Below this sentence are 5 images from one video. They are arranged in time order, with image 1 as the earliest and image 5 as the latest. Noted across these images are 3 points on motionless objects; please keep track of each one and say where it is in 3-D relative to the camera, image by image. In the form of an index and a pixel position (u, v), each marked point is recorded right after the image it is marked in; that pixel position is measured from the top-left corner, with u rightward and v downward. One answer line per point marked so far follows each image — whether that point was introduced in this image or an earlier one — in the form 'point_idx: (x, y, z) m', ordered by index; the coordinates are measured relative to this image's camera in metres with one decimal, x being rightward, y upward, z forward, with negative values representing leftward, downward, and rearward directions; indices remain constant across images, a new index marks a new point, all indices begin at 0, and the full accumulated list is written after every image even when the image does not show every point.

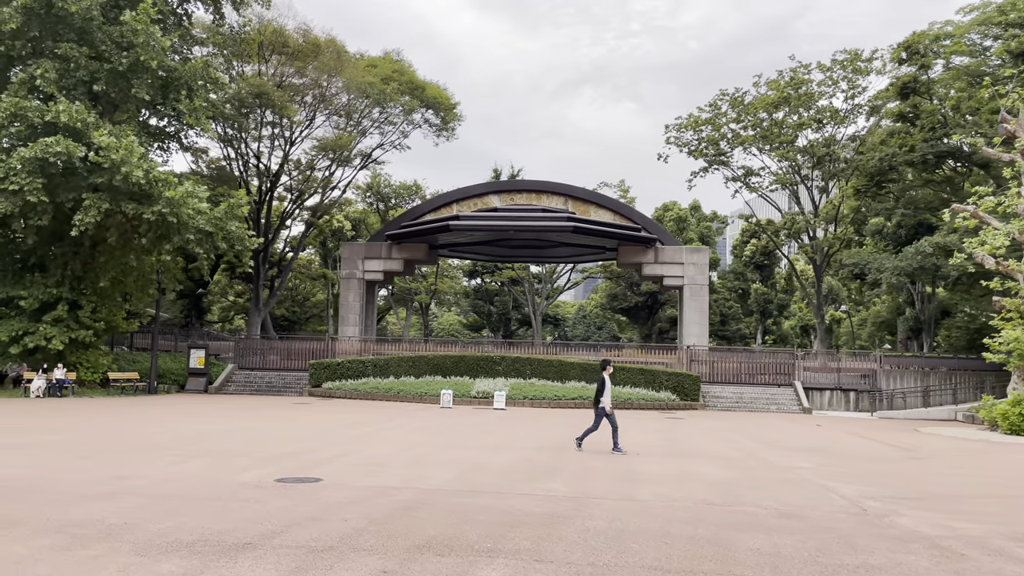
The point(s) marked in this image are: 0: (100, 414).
0: (-8.5, -2.5, +16.8) m
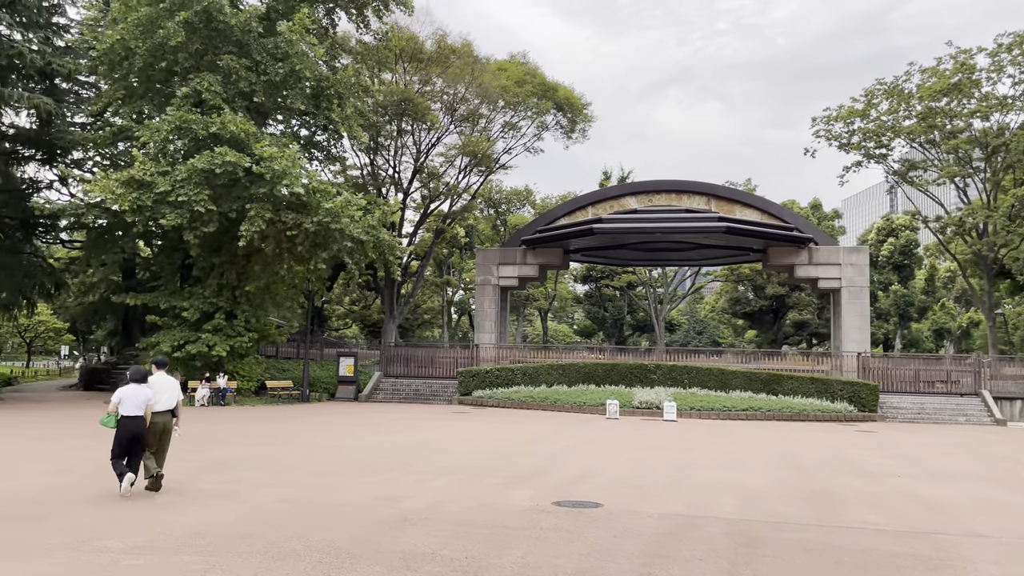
0: (-4.7, -2.7, +16.7) m
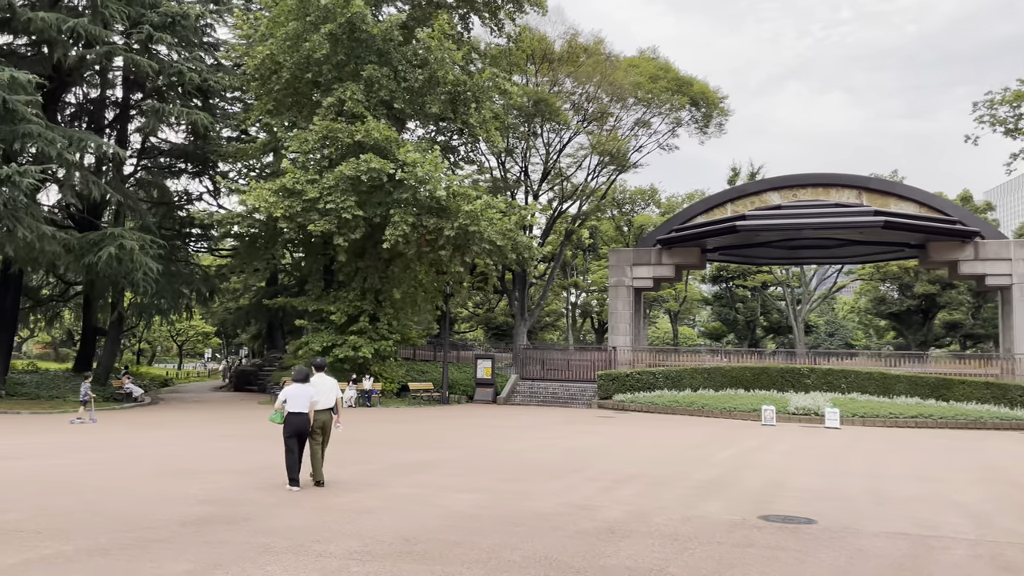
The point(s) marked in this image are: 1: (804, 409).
0: (-1.6, -2.8, +16.8) m
1: (+7.0, -2.9, +19.7) m
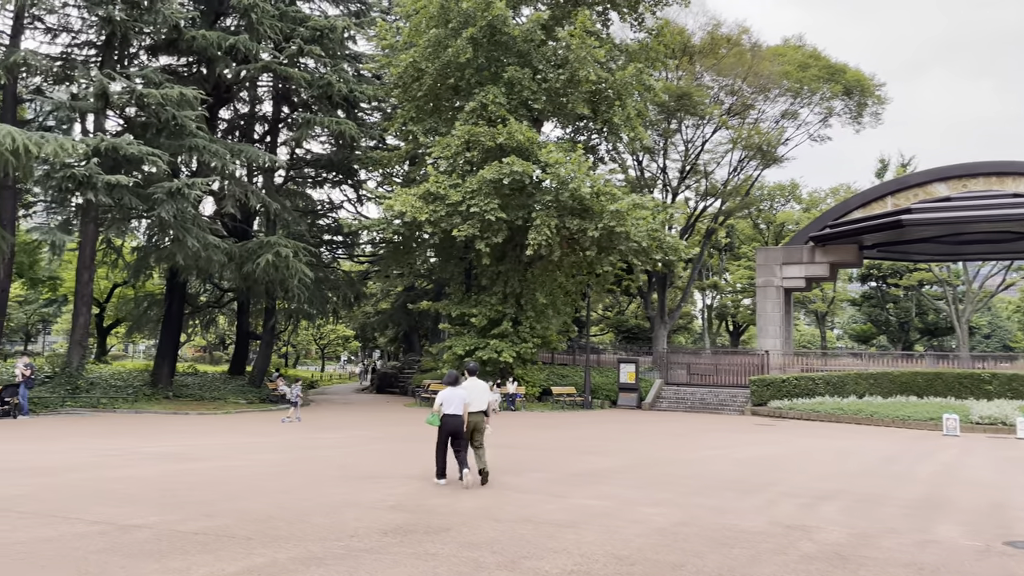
0: (+1.5, -2.8, +16.3) m
1: (+10.5, -2.9, +17.9) m
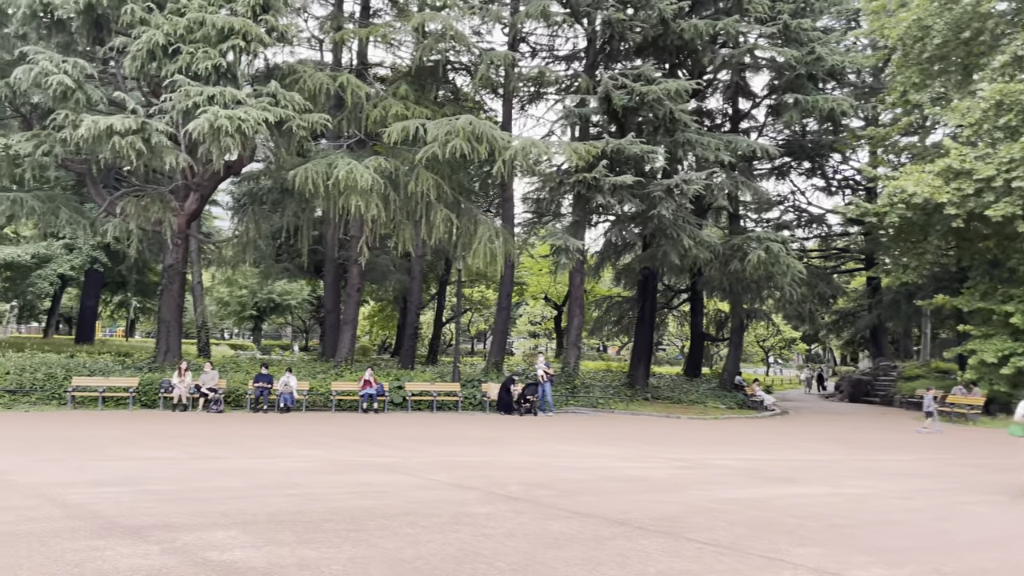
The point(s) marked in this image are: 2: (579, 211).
0: (+10.9, -2.6, +11.7) m
1: (+19.6, -2.4, +9.0) m
2: (+1.7, +1.9, +19.9) m
